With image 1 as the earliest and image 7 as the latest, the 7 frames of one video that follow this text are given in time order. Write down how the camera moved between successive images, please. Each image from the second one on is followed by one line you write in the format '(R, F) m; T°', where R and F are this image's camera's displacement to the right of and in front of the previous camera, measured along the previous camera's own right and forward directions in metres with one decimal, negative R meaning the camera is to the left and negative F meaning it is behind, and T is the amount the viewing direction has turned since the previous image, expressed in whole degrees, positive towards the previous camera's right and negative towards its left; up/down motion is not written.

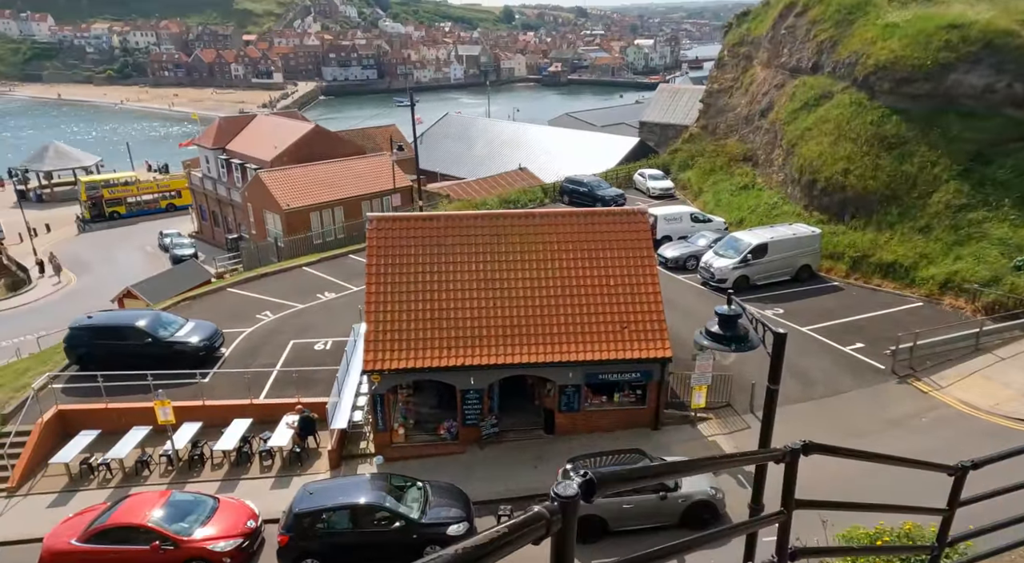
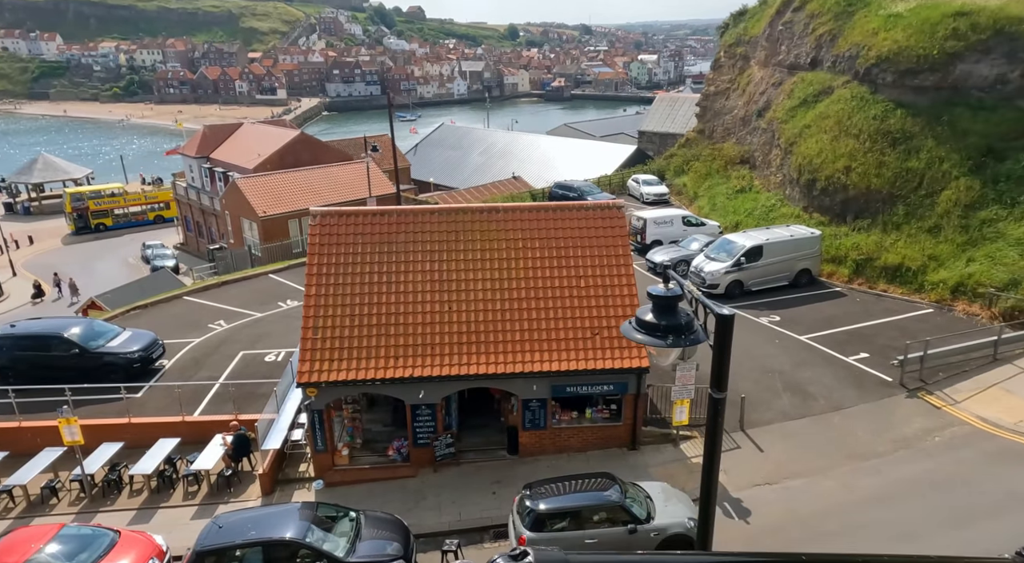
(+1.1, +1.9) m; 0°
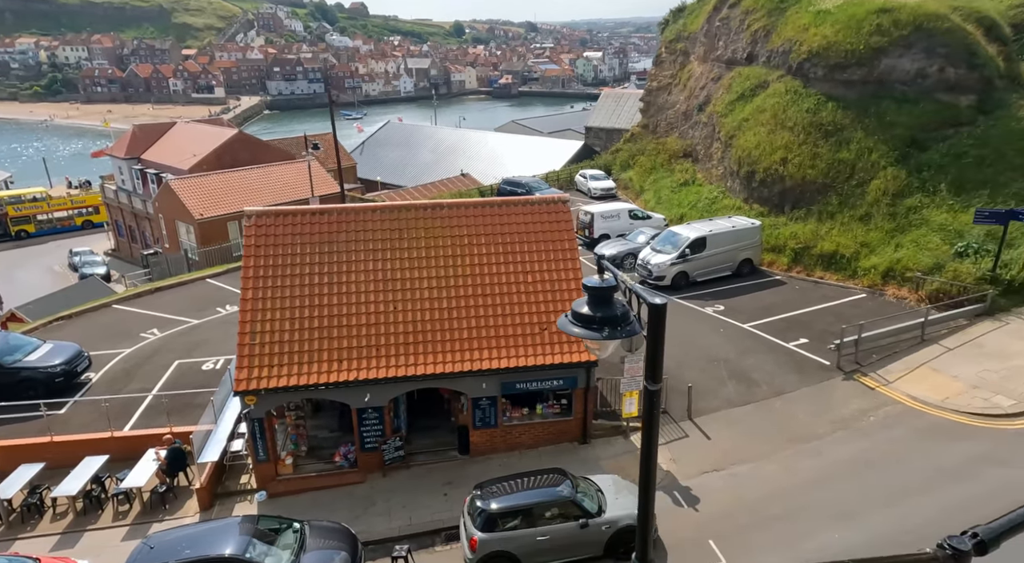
(+0.2, +0.2) m; +4°
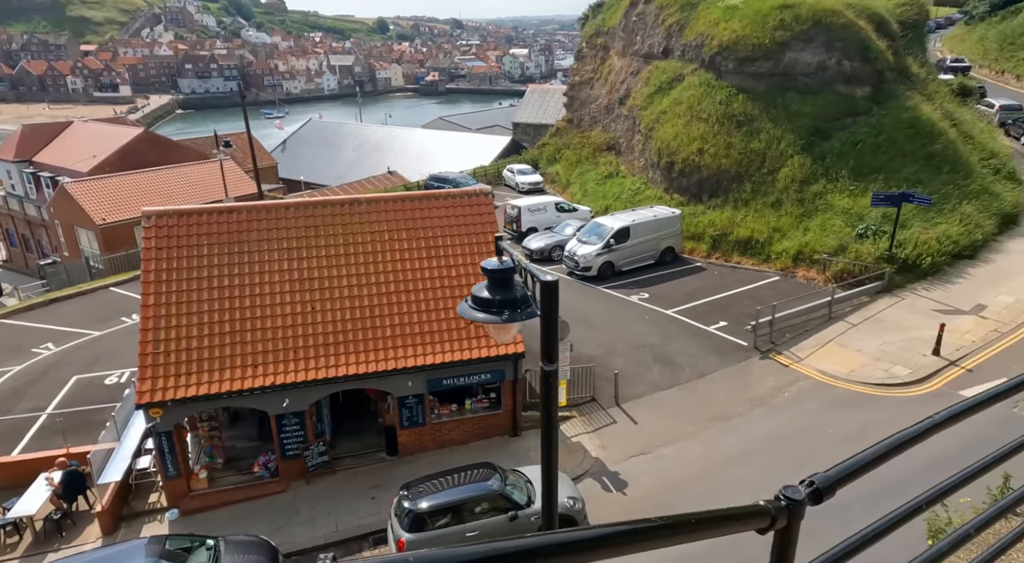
(+0.2, +0.1) m; +6°
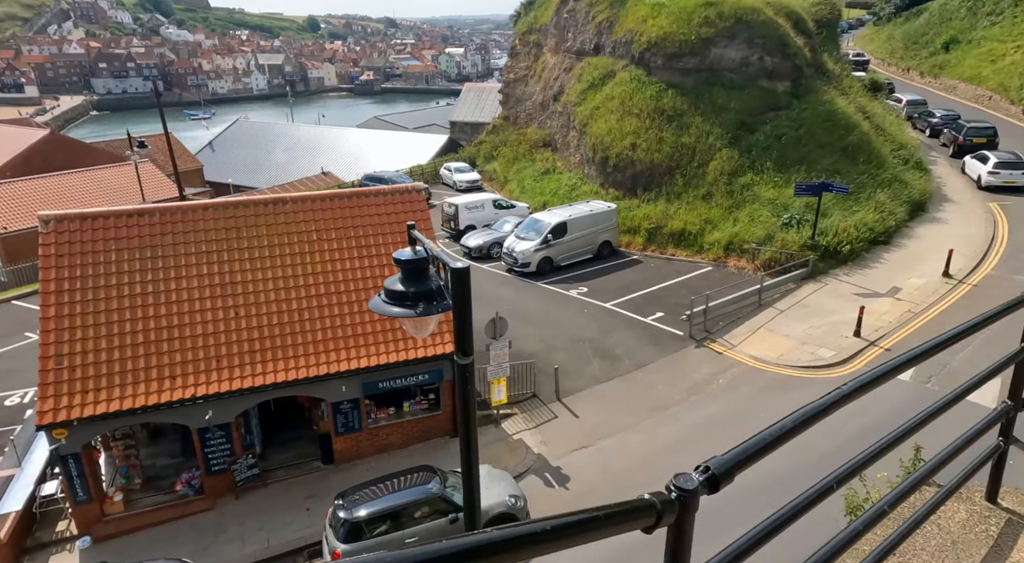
(+0.2, +0.2) m; +5°
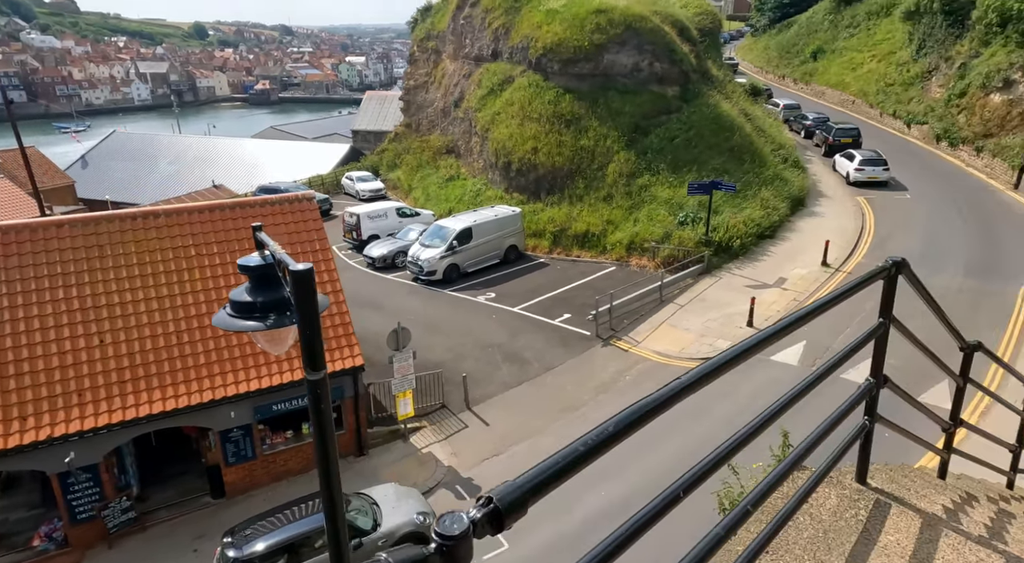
(+0.2, +0.3) m; +8°
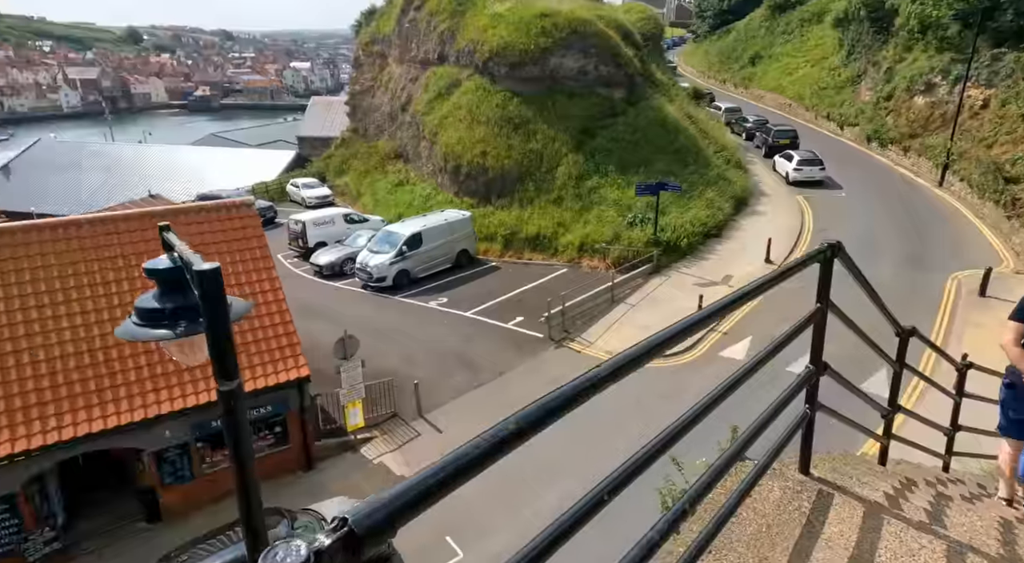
(+0.1, +0.2) m; +4°
